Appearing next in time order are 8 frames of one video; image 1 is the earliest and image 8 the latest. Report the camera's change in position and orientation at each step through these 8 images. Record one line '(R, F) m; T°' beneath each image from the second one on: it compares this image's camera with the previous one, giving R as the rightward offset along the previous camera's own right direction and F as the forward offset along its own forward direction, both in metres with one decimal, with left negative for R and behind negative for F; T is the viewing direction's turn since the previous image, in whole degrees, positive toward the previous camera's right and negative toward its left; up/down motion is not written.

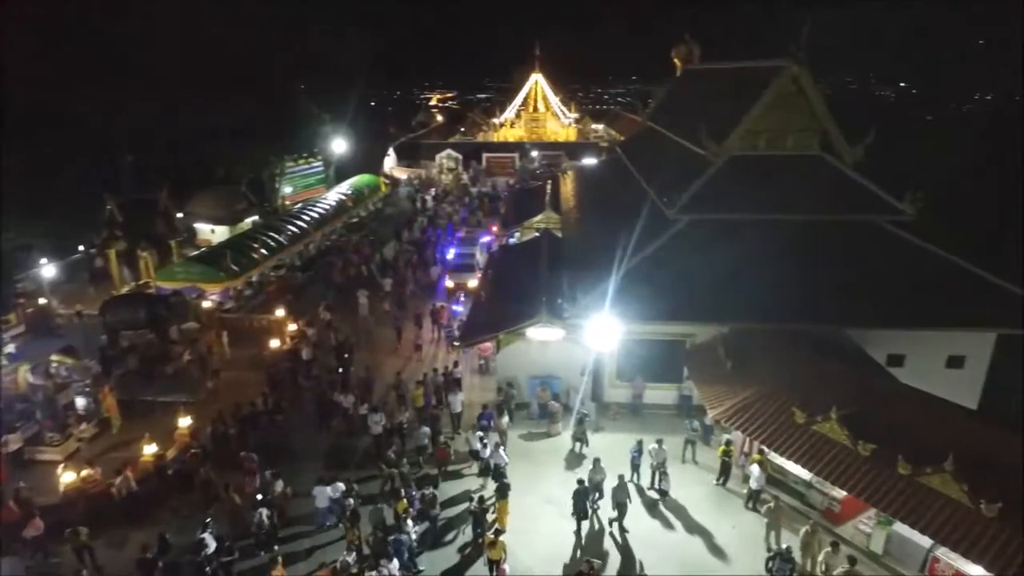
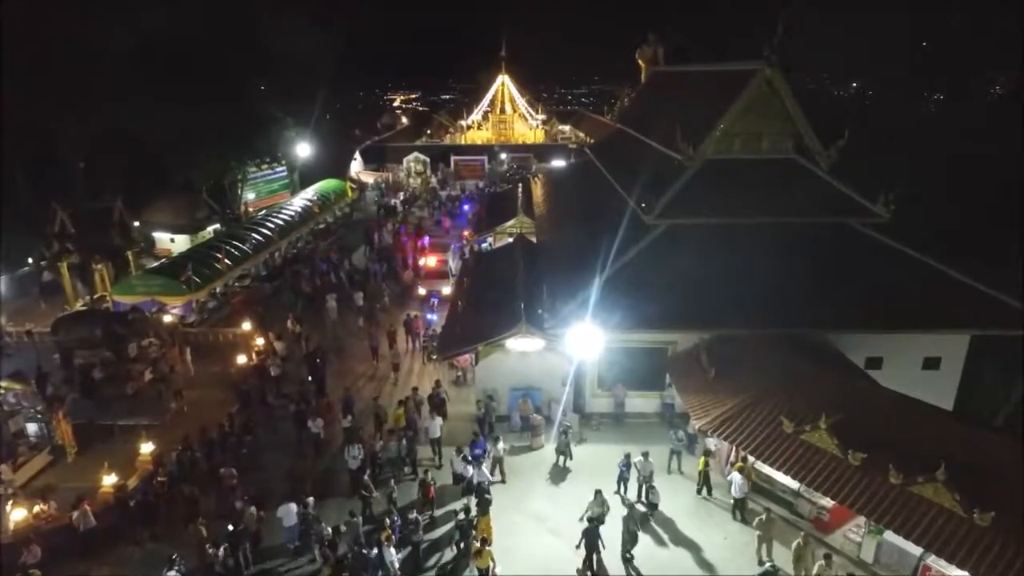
(-0.3, +0.5) m; +3°
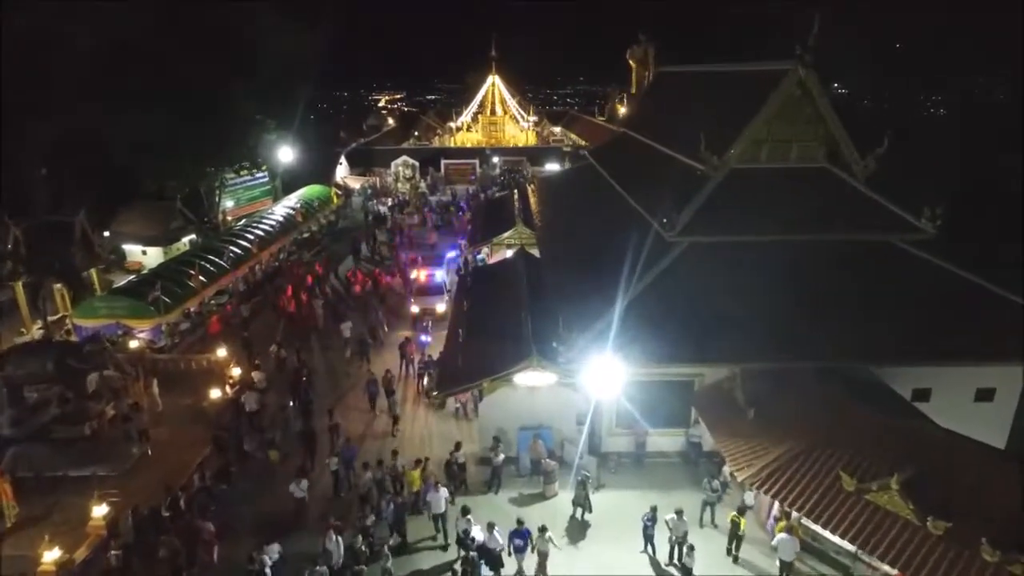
(-0.5, +2.0) m; +1°
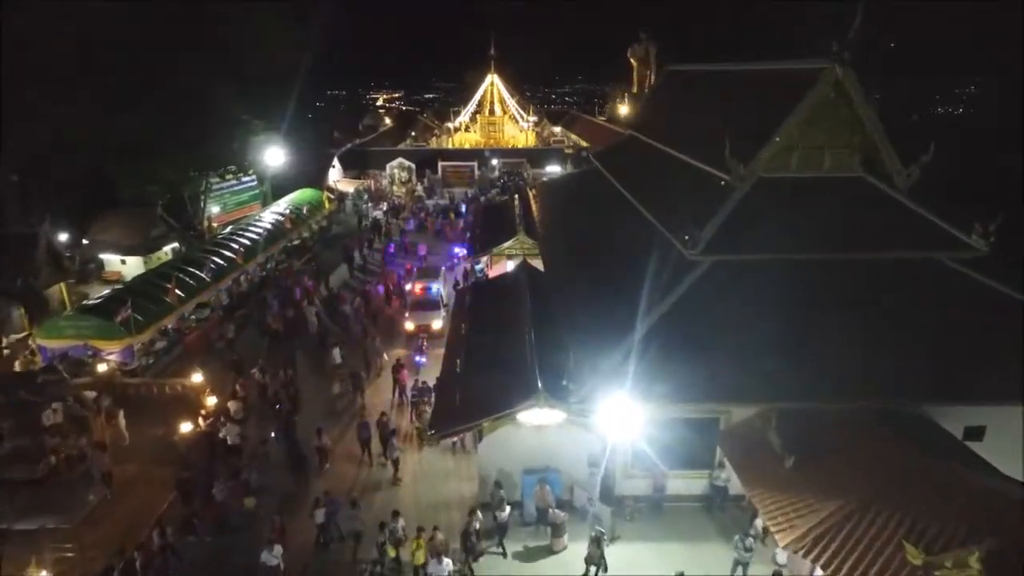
(-0.1, +1.8) m; 0°
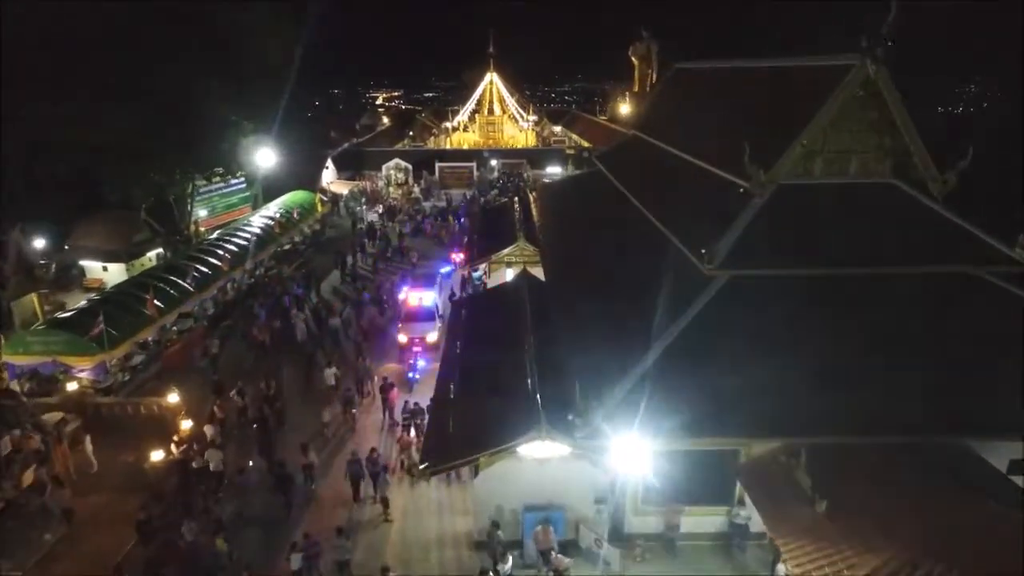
(0.0, +1.3) m; 0°
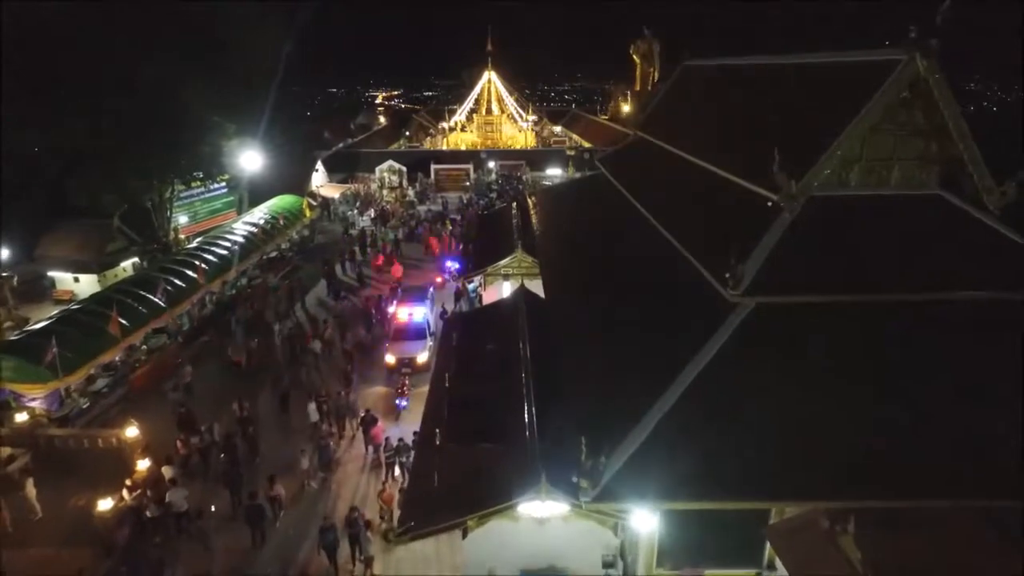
(+0.1, +1.8) m; 0°
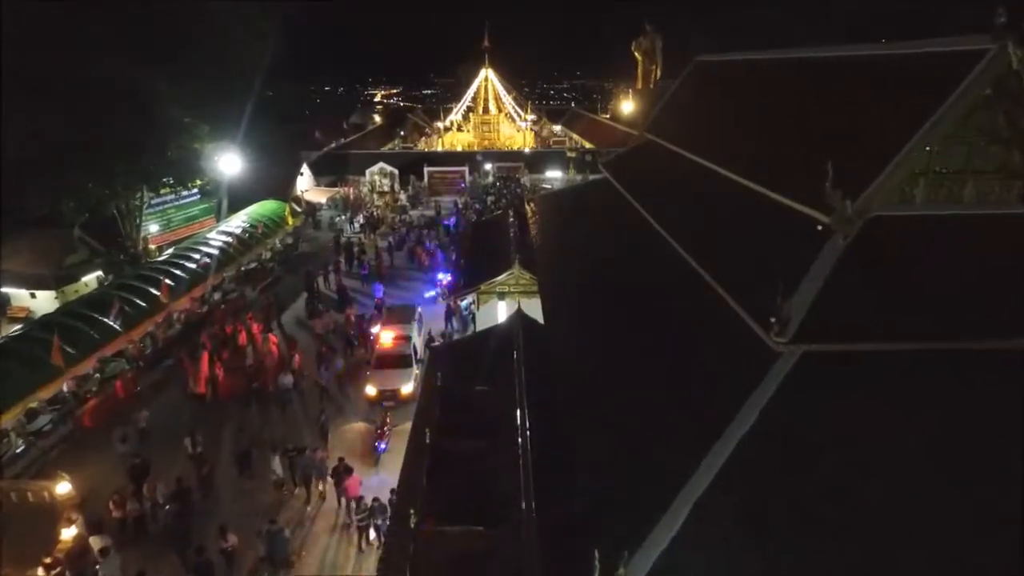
(+0.1, +2.3) m; 0°
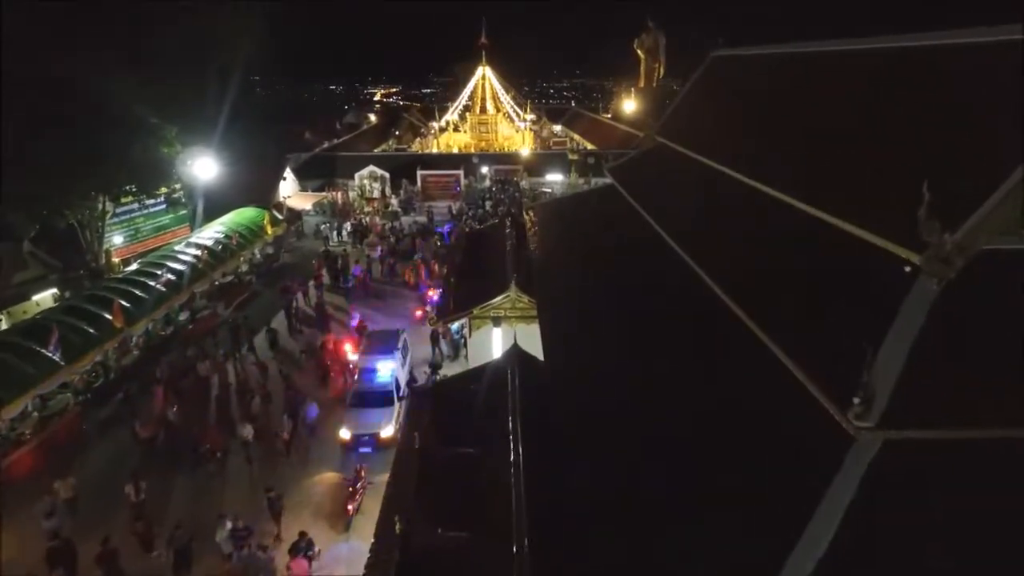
(+0.1, +2.5) m; 0°
